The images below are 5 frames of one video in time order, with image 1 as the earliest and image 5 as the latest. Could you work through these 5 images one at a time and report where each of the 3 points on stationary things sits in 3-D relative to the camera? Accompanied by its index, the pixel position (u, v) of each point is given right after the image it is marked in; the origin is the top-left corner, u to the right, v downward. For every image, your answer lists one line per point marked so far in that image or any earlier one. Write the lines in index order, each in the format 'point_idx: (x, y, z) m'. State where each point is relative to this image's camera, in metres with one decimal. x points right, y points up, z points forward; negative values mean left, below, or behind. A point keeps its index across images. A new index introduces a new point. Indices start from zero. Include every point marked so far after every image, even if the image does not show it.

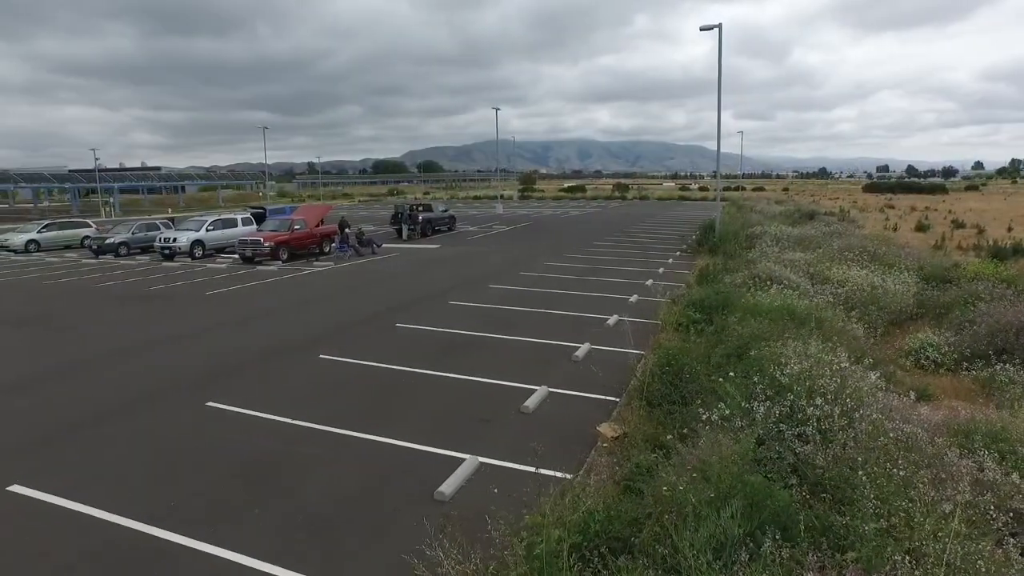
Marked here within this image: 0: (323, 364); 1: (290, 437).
0: (-2.9, -1.2, +10.0) m
1: (-2.5, -1.7, +7.4) m
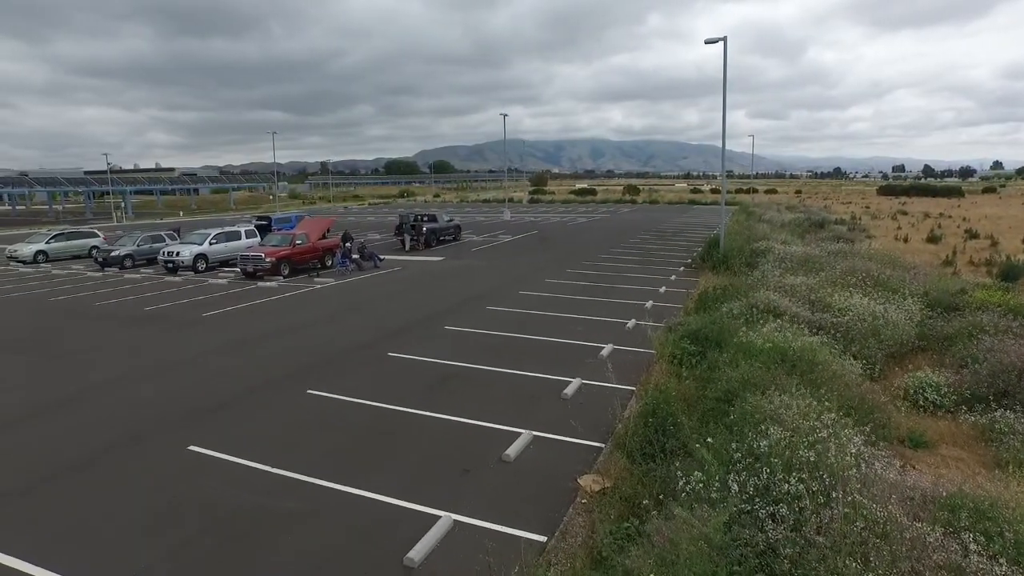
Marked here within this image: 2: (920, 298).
0: (-3.0, -1.7, +9.9) m
1: (-2.7, -2.2, +7.3) m
2: (+8.3, -0.2, +13.4) m
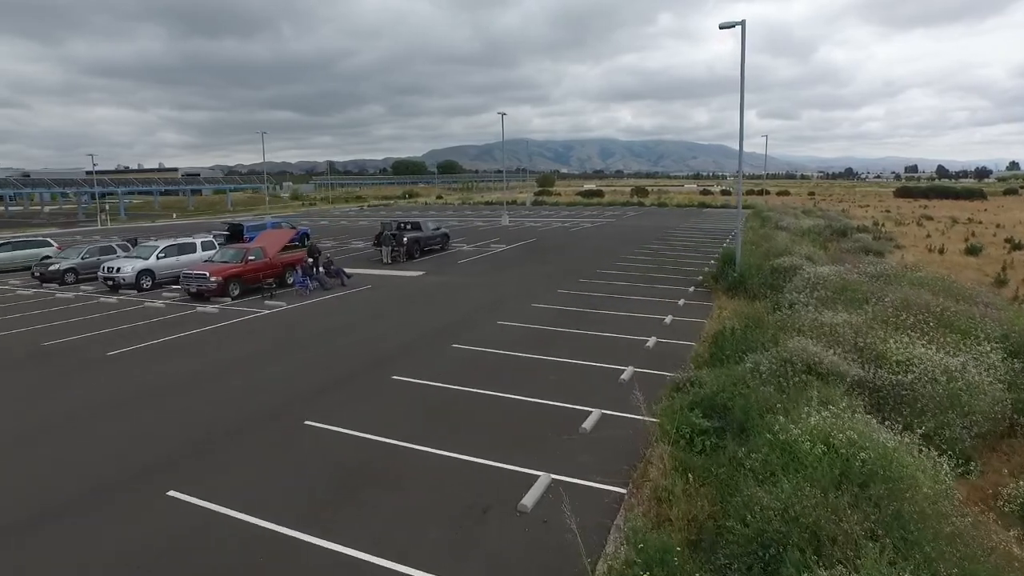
0: (-3.7, -2.4, +7.1) m
1: (-3.4, -2.8, +4.5) m
2: (+7.7, -0.9, +10.4) m
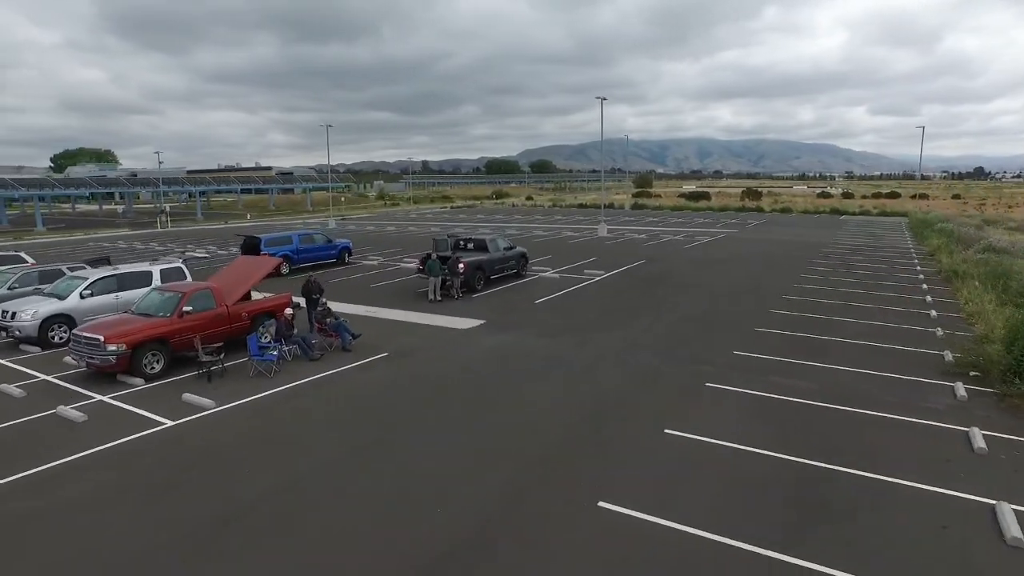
0: (-3.6, -3.7, -0.8) m
1: (-3.7, -4.2, -3.4) m
2: (+8.2, -2.5, +0.9) m
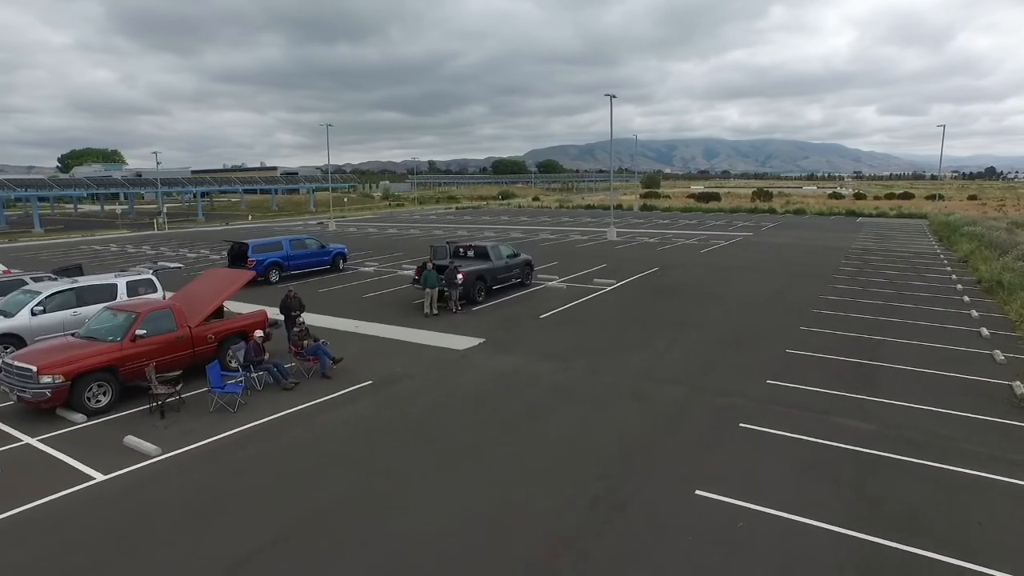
0: (-3.7, -4.0, -2.3) m
1: (-3.8, -4.5, -5.0) m
2: (+8.1, -2.8, -0.7) m
